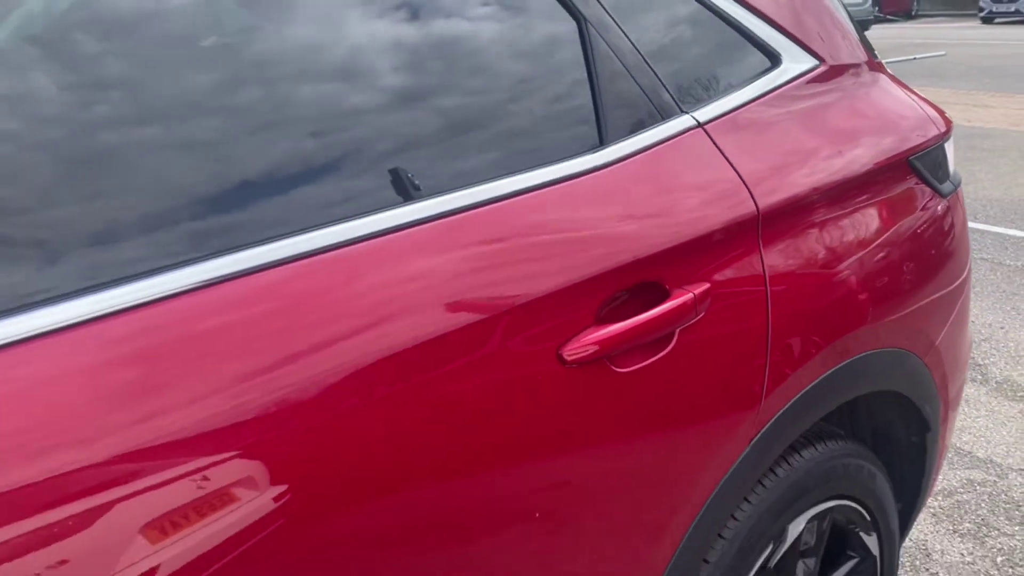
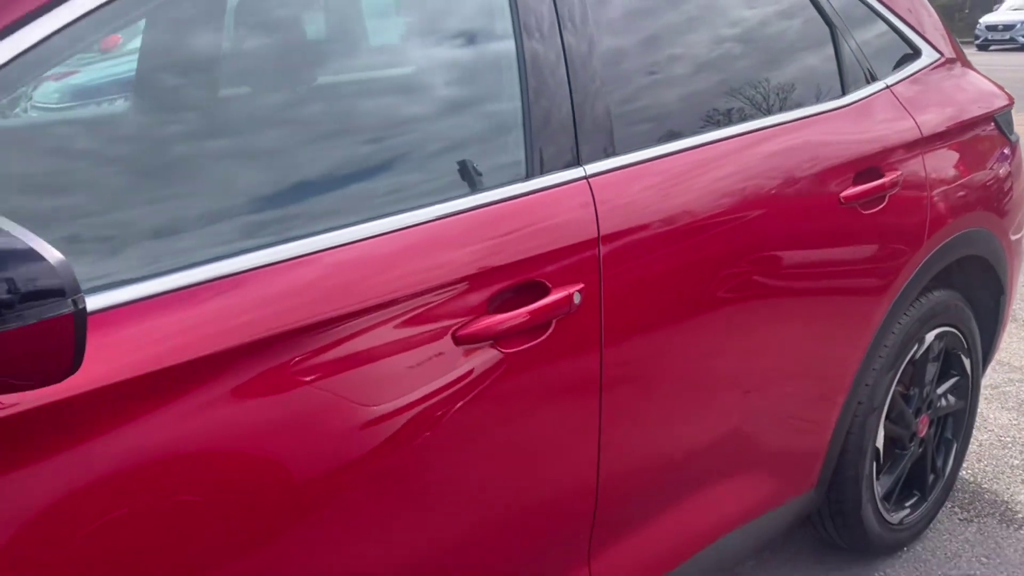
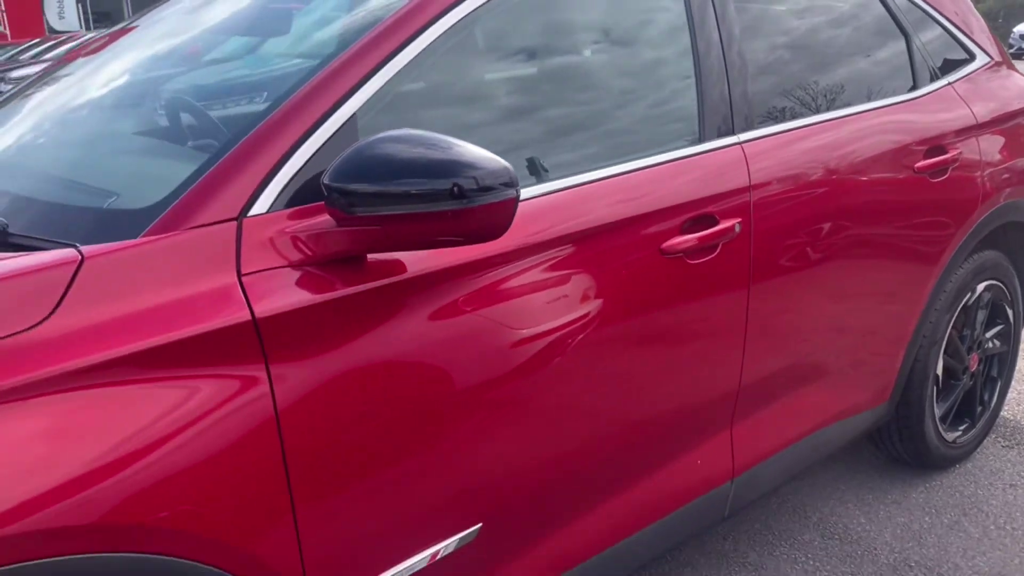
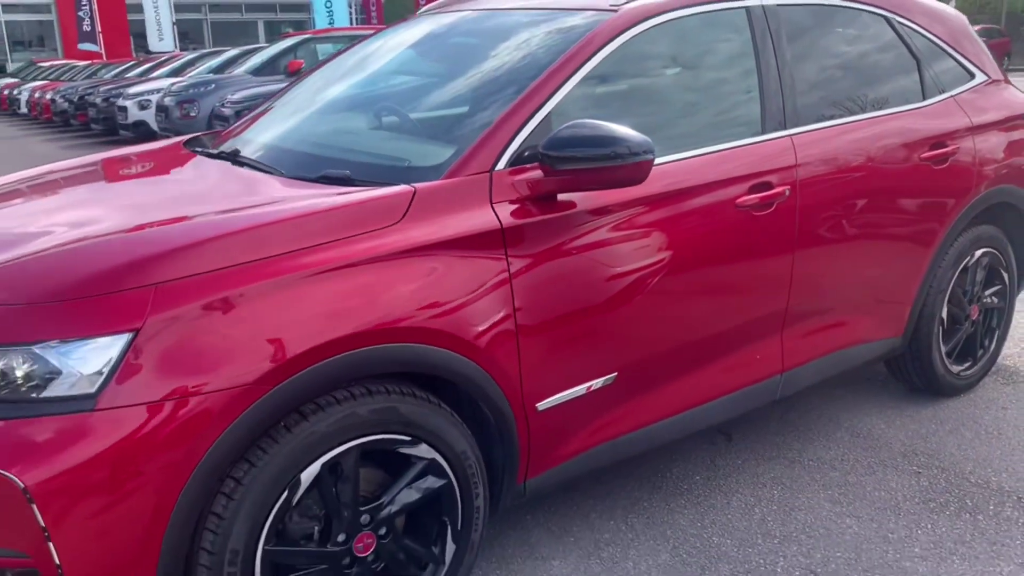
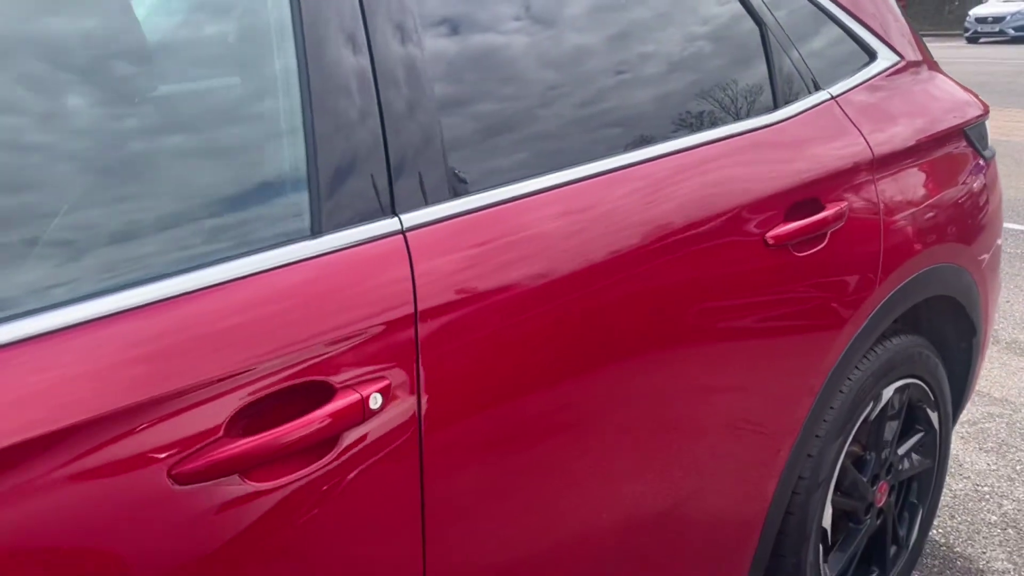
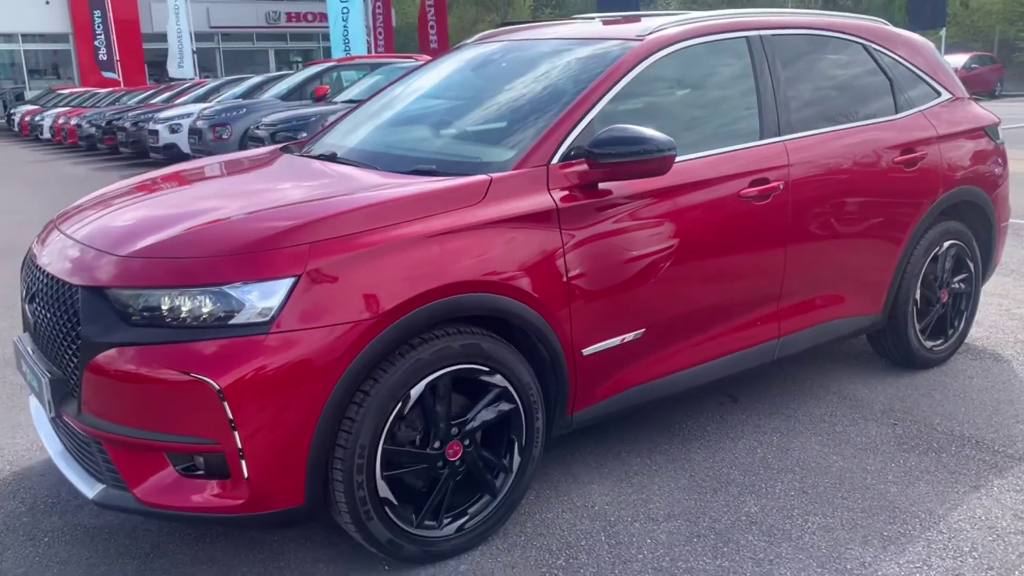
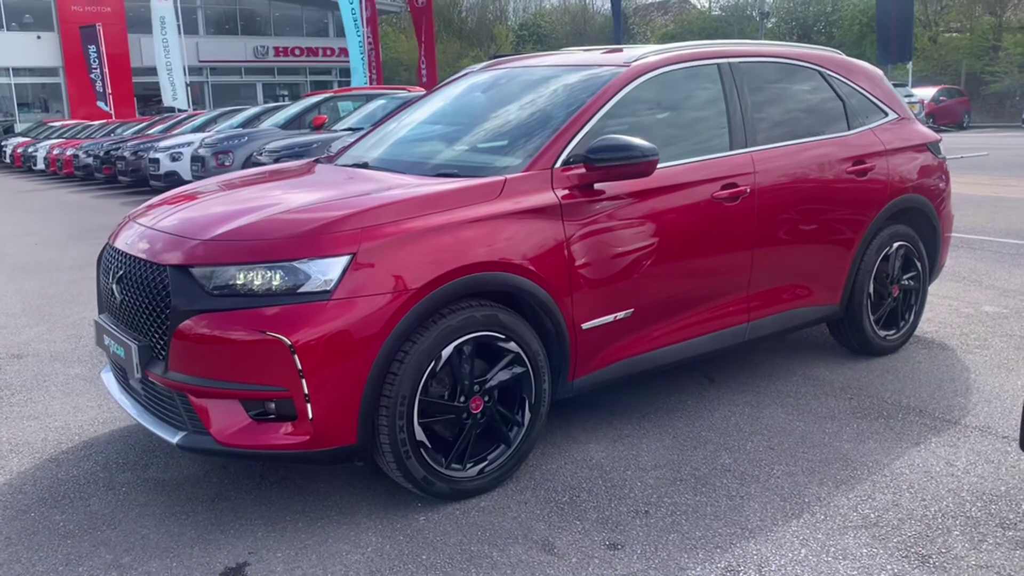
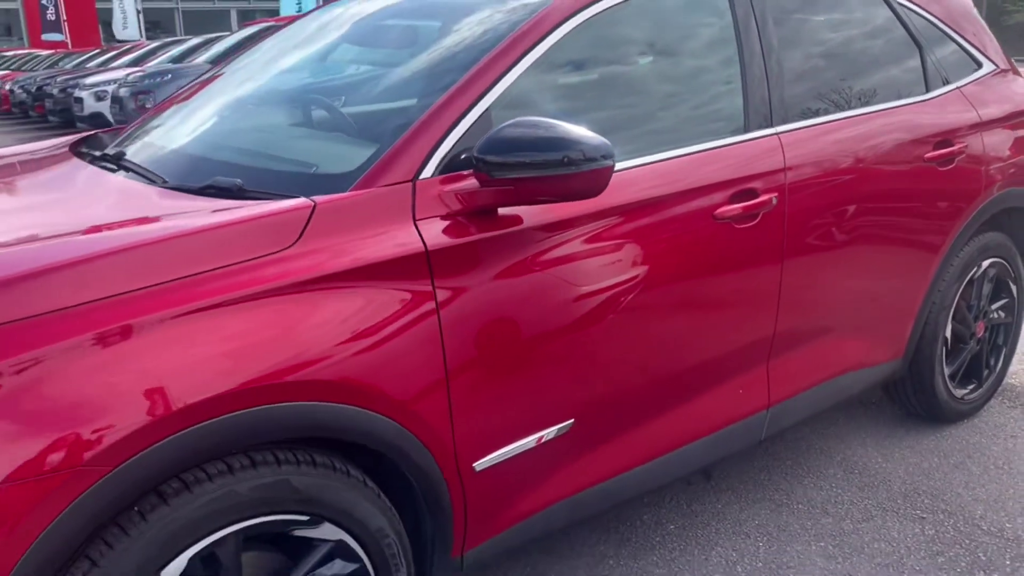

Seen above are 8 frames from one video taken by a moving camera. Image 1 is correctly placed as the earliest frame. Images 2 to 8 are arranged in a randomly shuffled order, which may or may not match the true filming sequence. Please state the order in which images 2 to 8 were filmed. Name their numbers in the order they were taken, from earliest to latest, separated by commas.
5, 2, 3, 8, 4, 6, 7
